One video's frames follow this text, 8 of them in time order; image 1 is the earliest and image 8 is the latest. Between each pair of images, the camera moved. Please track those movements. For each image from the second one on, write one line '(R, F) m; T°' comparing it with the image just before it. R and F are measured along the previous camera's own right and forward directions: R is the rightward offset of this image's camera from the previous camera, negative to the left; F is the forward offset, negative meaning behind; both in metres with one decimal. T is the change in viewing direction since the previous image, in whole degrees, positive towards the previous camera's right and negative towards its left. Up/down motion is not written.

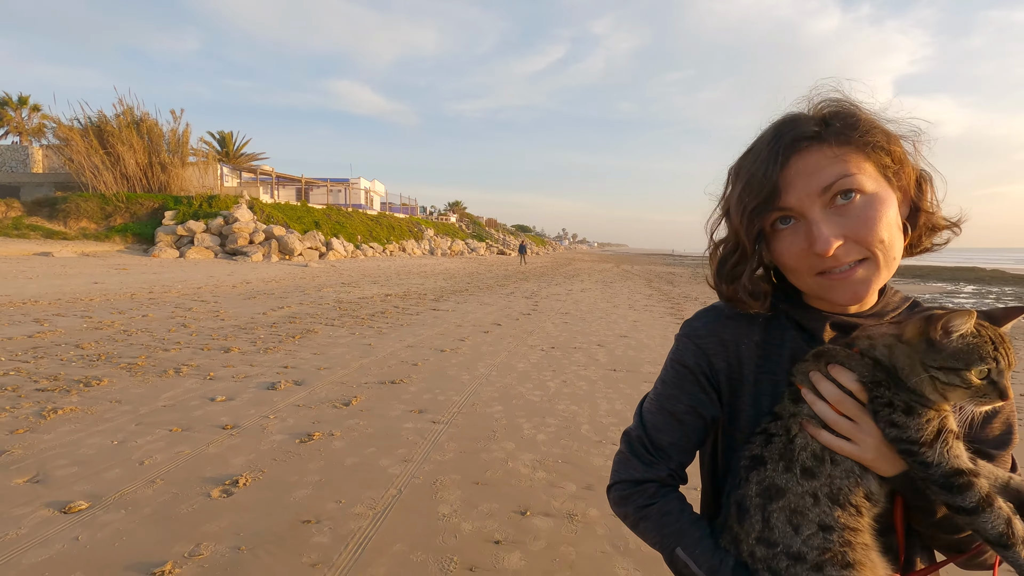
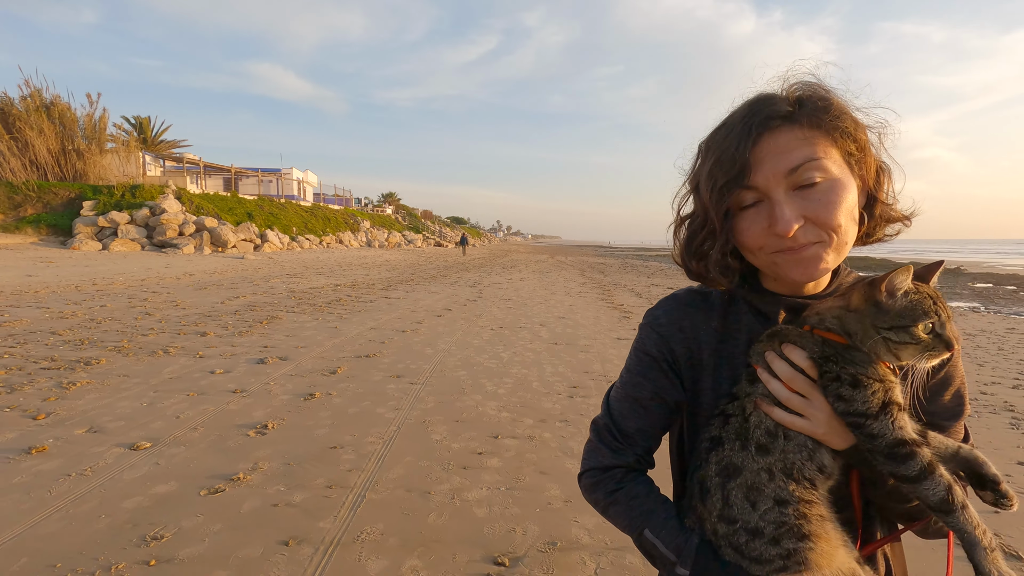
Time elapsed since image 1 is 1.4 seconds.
(-0.3, -1.1) m; +7°
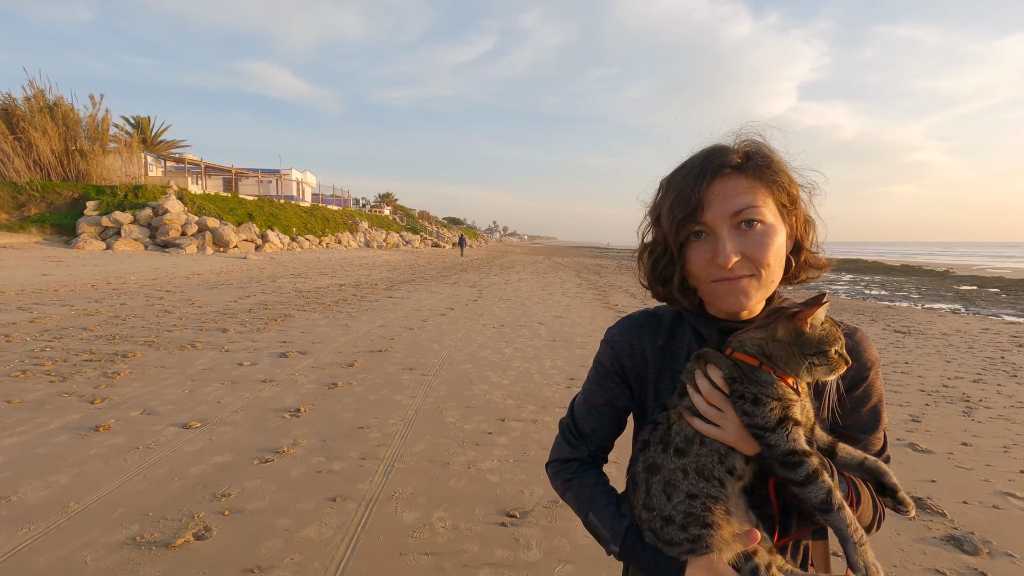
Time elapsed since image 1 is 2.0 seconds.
(-0.1, -0.6) m; 0°
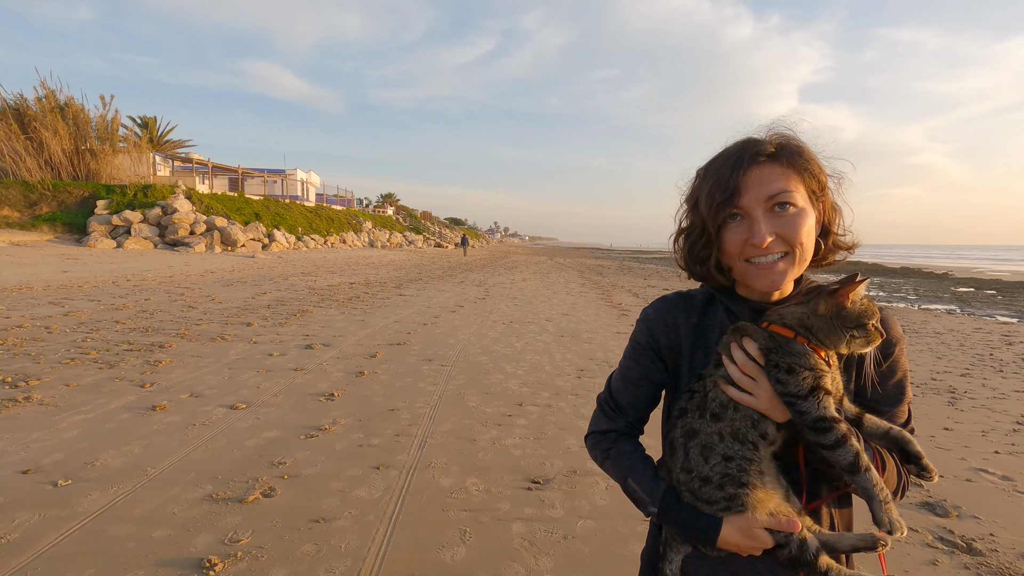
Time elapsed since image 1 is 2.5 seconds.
(-0.2, -0.4) m; 0°
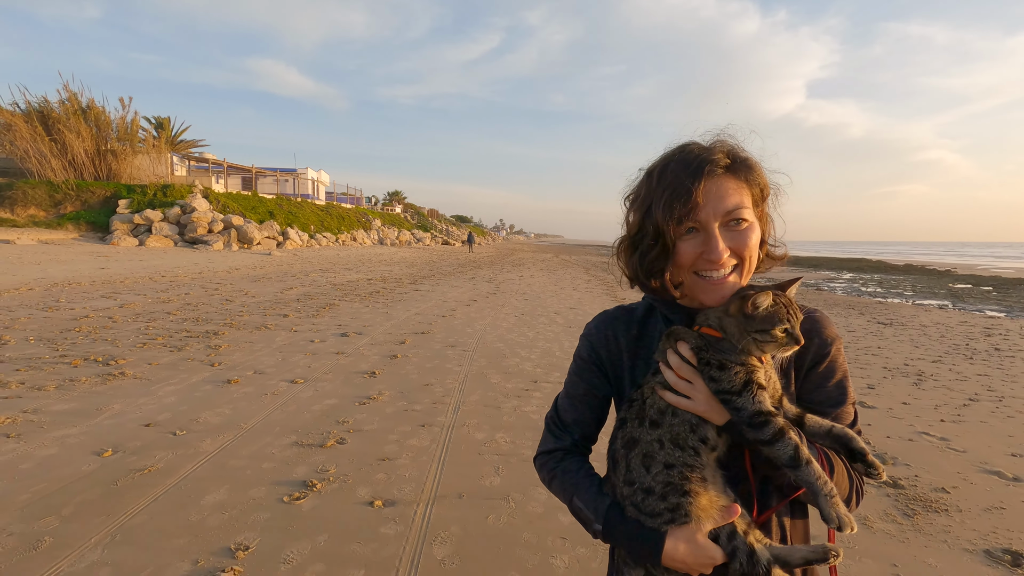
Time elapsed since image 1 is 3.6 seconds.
(-0.1, -0.9) m; -1°
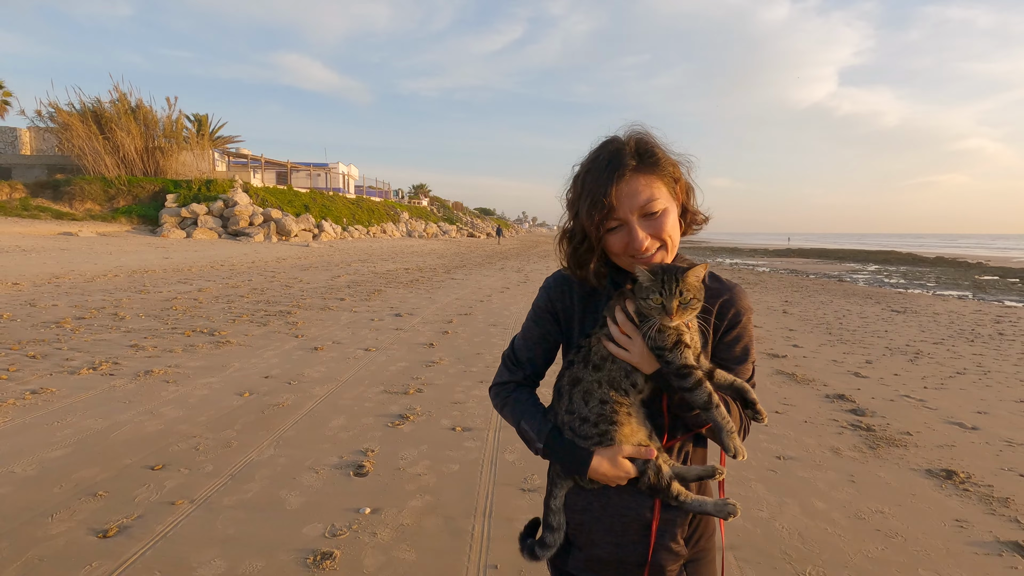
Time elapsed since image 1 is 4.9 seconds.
(-0.2, -1.1) m; -2°
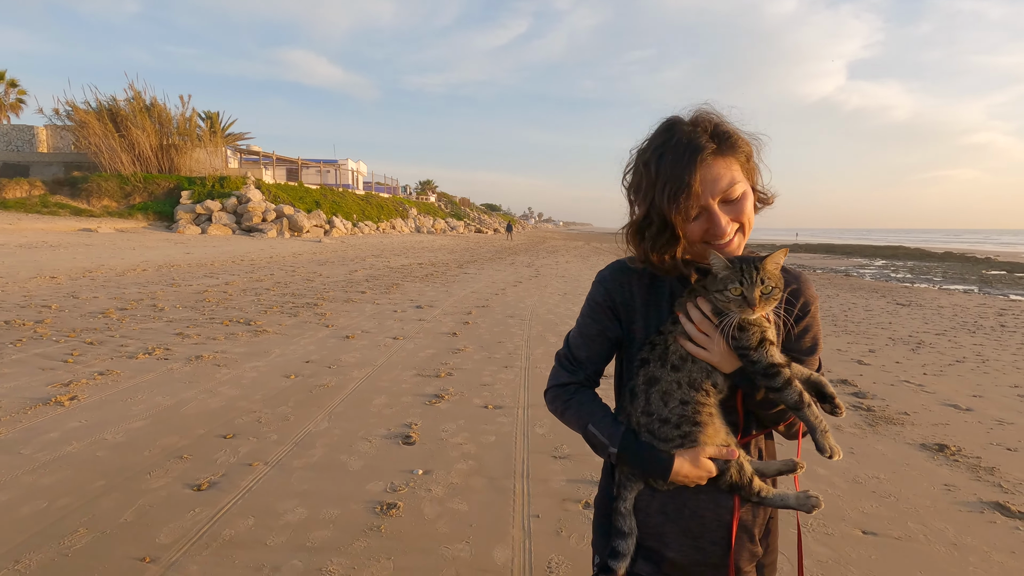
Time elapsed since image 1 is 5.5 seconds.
(-0.2, -0.4) m; -1°
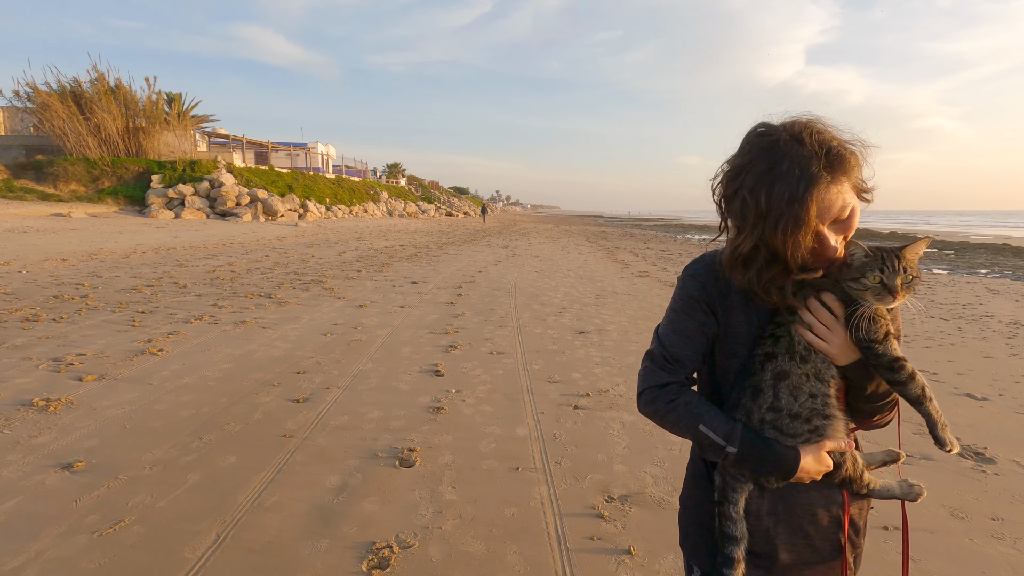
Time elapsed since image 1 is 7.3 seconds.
(-0.4, -1.3) m; +3°
